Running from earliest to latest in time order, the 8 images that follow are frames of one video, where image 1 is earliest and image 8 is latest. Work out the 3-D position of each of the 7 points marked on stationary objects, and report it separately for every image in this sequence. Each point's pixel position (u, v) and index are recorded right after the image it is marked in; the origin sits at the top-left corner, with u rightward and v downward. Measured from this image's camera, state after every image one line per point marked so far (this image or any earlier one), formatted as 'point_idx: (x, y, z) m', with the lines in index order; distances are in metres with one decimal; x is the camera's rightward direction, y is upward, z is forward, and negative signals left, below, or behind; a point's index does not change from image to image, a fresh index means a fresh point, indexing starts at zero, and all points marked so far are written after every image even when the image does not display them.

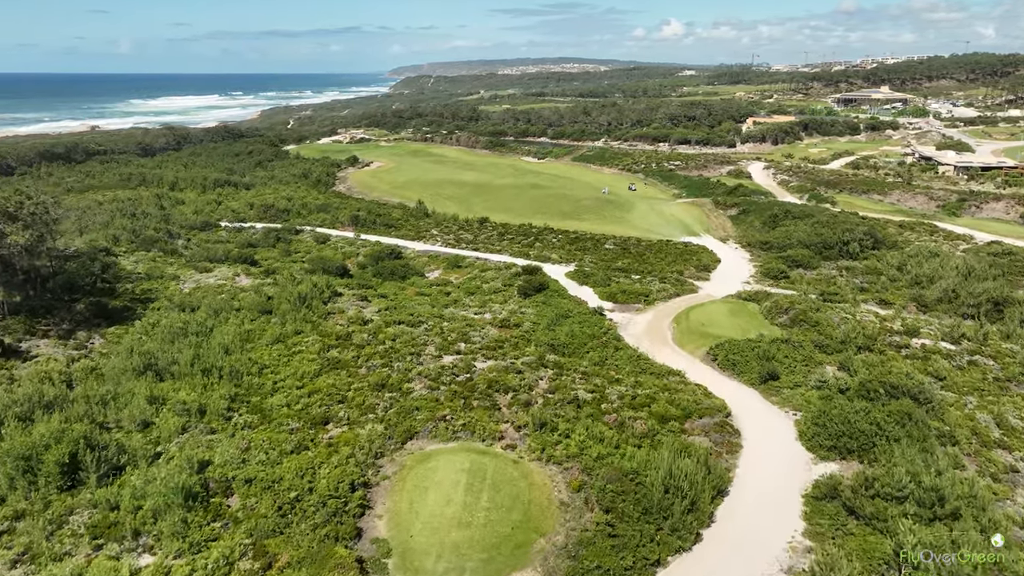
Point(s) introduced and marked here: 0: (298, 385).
0: (-6.0, -2.7, +19.9) m
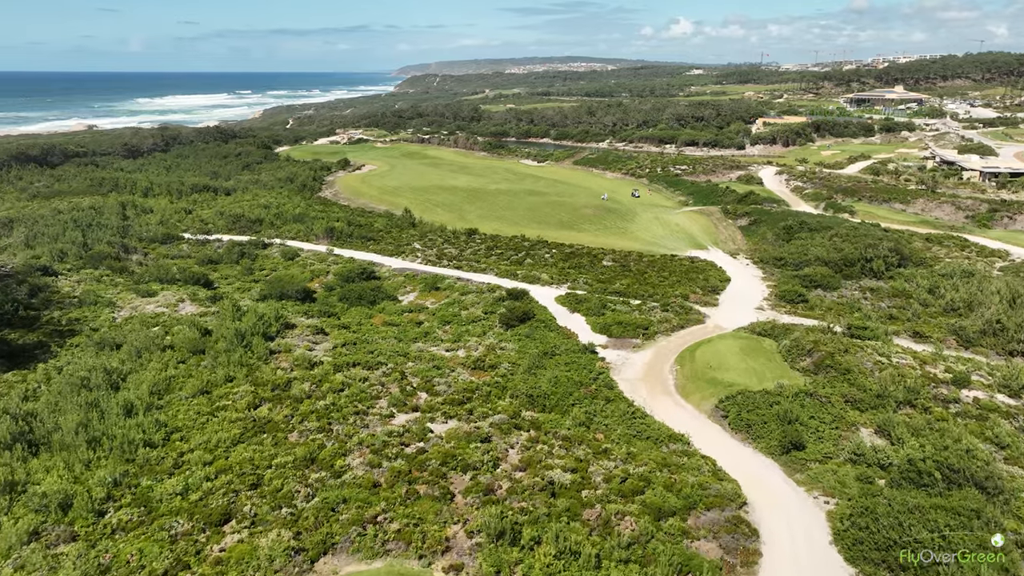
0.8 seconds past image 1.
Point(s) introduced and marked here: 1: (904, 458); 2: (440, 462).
0: (-6.9, -3.9, +16.0) m
1: (+9.1, -4.0, +16.5) m
2: (-1.6, -4.0, +16.1) m
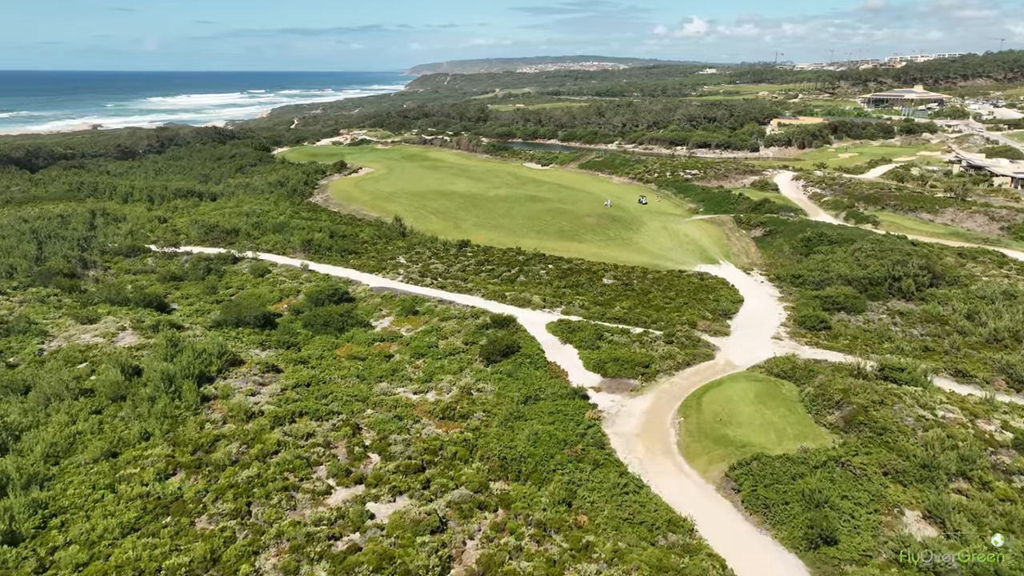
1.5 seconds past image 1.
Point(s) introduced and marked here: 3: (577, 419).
0: (-7.8, -4.9, +12.7) m
1: (+8.3, -5.0, +12.9) m
2: (-2.5, -5.0, +12.7) m
3: (+1.8, -3.7, +19.9) m
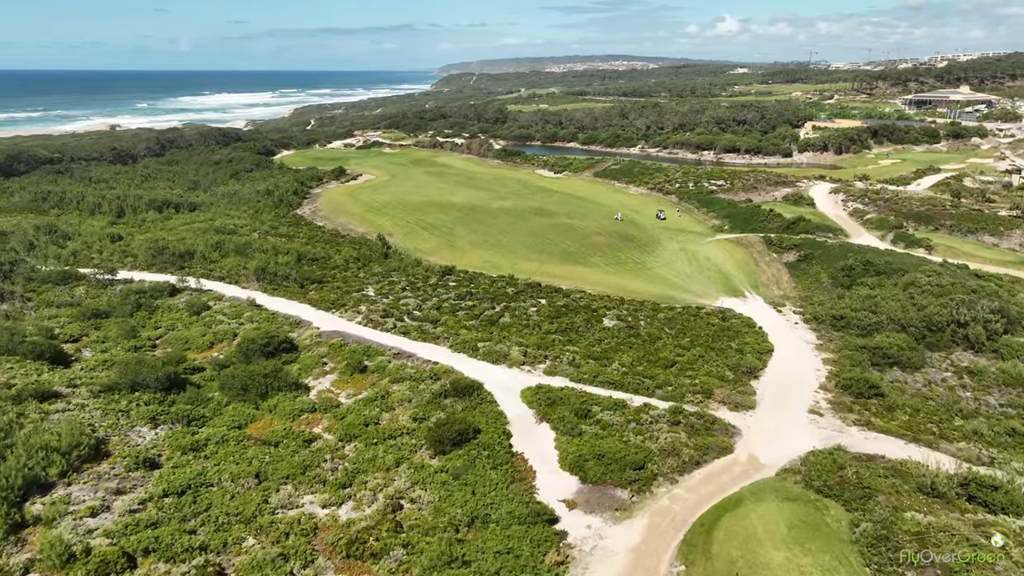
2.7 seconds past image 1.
0: (-9.5, -6.6, +7.3) m
1: (+6.6, -6.9, +6.9) m
2: (-4.2, -6.8, +7.1) m
3: (+0.4, -5.5, +14.1) m
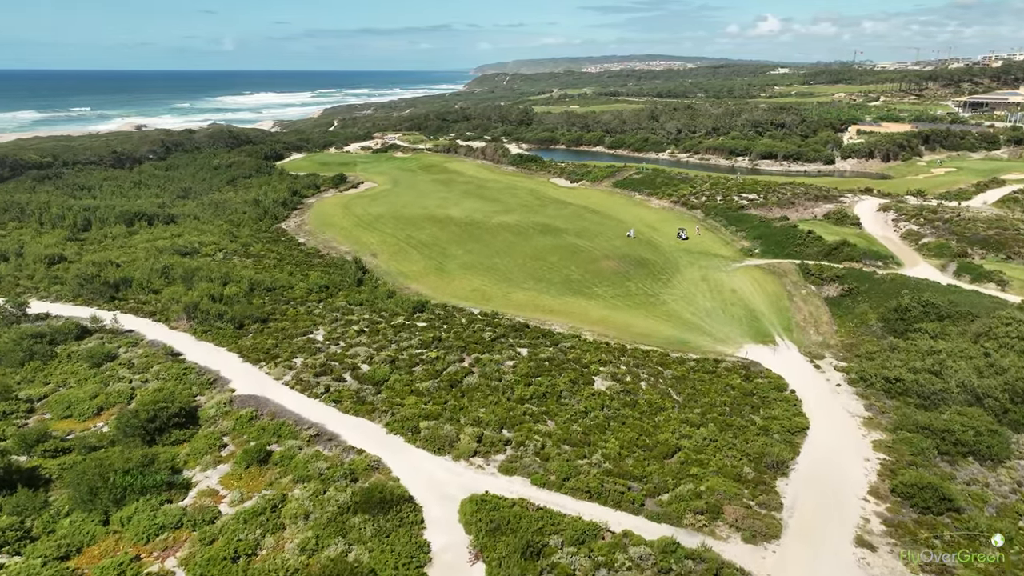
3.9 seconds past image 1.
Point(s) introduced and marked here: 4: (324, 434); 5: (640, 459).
0: (-11.7, -8.2, +2.0) m
1: (+4.3, -8.8, +0.8) m
2: (-6.5, -8.5, +1.5) m
3: (-1.5, -7.3, +8.3) m
4: (-5.2, -4.0, +19.8) m
5: (+3.5, -4.6, +19.6) m
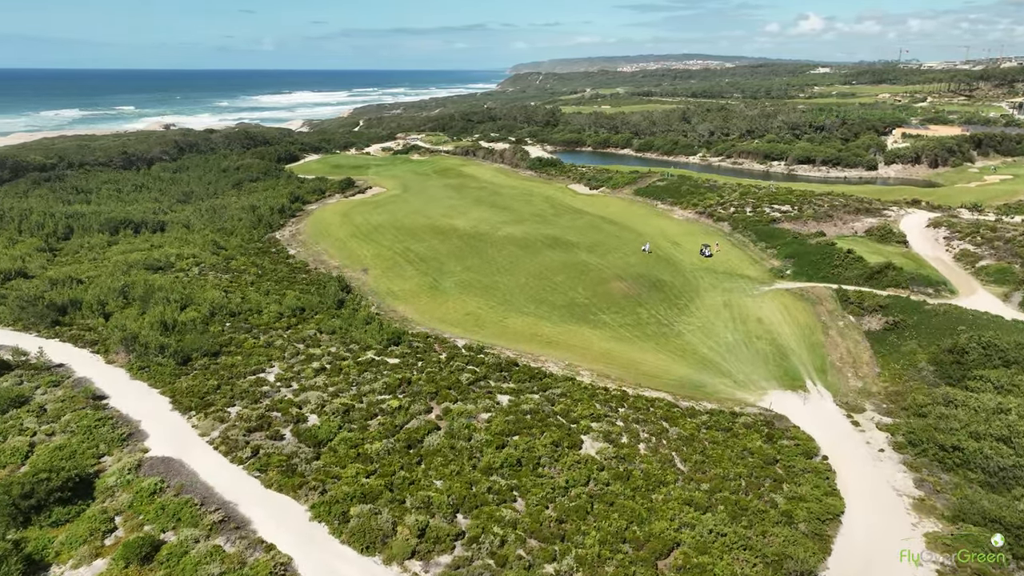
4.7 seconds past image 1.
0: (-13.7, -9.3, -1.5) m
1: (+2.3, -10.1, -3.4) m
2: (-8.4, -9.6, -2.1) m
3: (-3.1, -8.5, +4.4) m
4: (-6.3, -5.2, +16.1) m
5: (+2.5, -5.9, +15.4) m
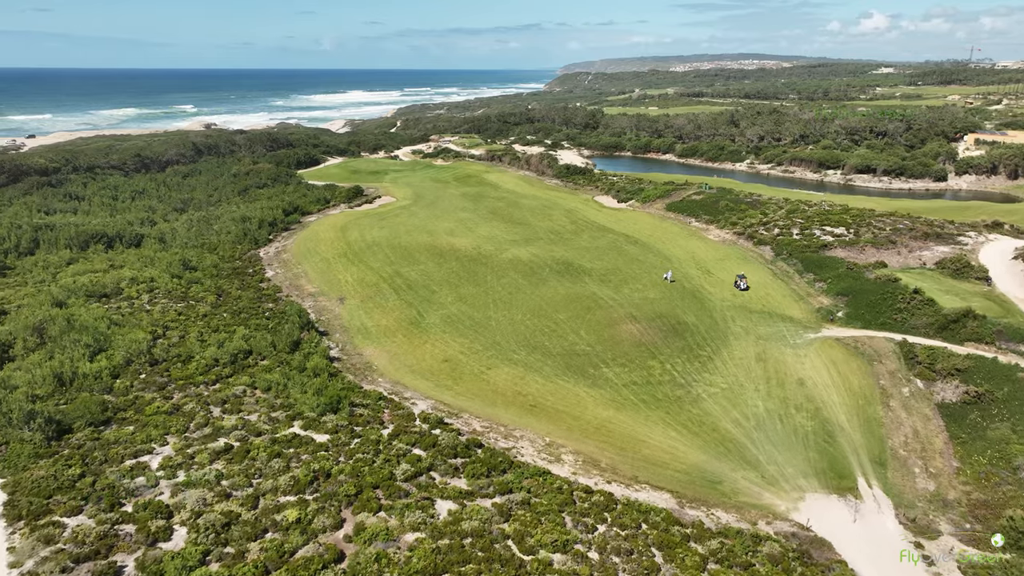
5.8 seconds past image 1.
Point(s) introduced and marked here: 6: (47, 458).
0: (-16.8, -10.8, -6.3) m
1: (-1.0, -11.9, -9.2) m
2: (-11.6, -11.2, -7.3) m
3: (-5.9, -10.2, -1.1) m
4: (-8.2, -6.8, +10.7) m
5: (+0.5, -7.7, +9.5) m
6: (-12.3, -4.4, +19.0) m
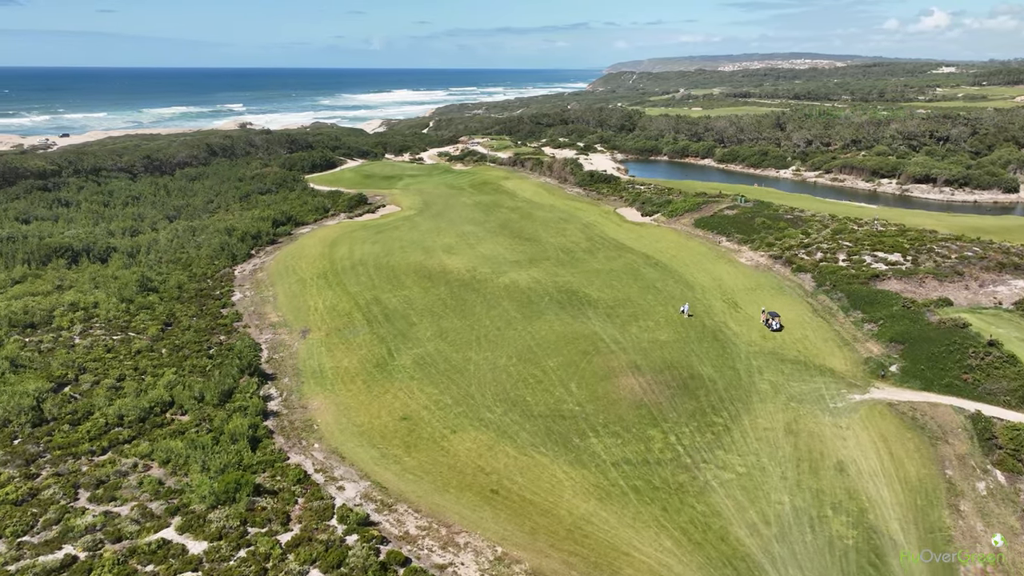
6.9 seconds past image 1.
0: (-20.0, -12.0, -10.4) m
1: (-4.5, -13.4, -14.3) m
2: (-14.9, -12.5, -11.7) m
3: (-8.8, -11.6, -5.8) m
4: (-10.3, -8.2, +6.1) m
5: (-1.8, -9.3, +4.4) m
6: (-13.9, -5.7, +14.6) m
